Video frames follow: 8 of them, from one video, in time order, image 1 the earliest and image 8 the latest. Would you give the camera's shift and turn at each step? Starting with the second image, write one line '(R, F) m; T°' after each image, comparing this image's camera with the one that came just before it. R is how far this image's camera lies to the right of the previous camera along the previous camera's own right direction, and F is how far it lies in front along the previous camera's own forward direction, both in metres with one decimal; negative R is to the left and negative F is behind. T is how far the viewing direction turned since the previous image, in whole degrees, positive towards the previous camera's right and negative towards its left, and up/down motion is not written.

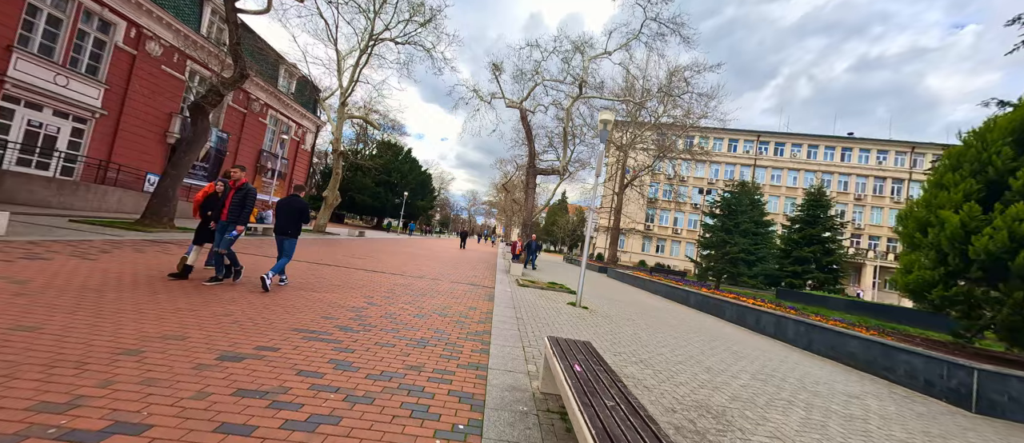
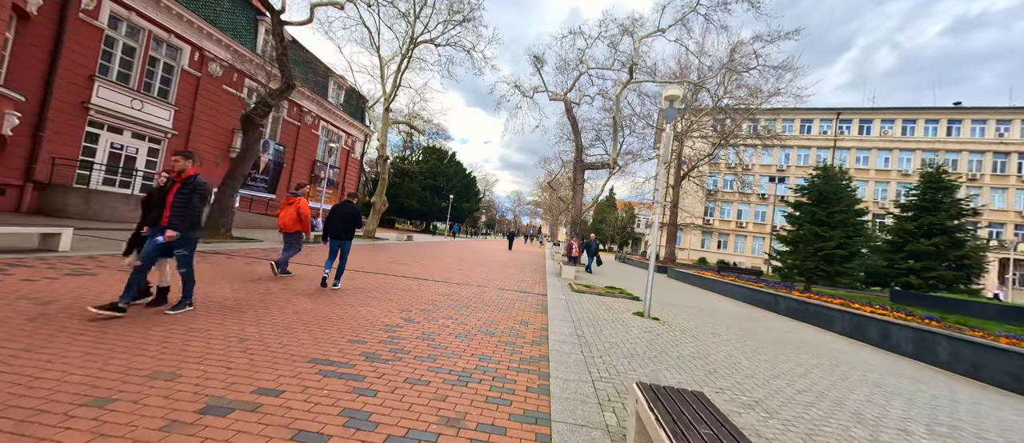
(-0.2, +1.1) m; -7°
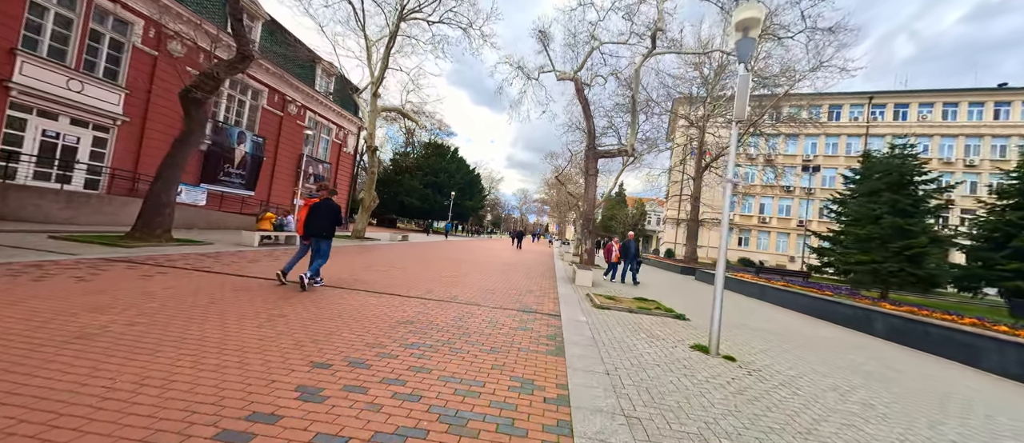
(+0.1, +2.5) m; -1°
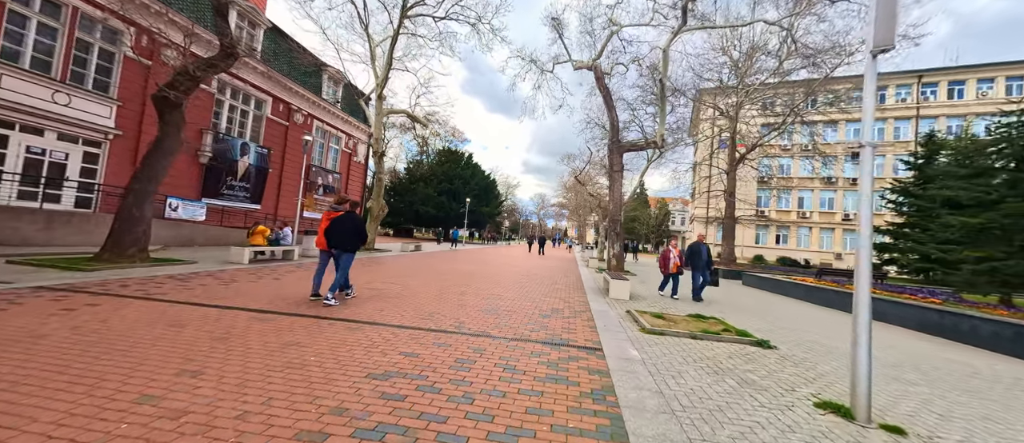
(0.0, +1.6) m; -3°
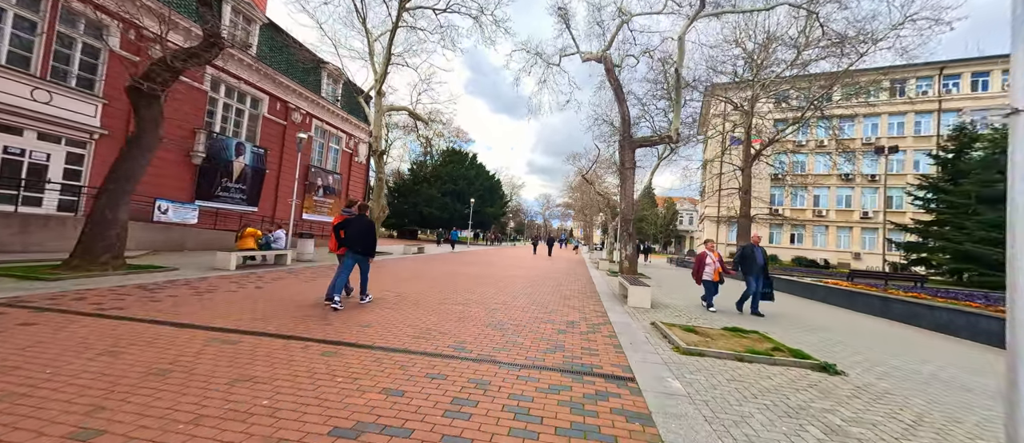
(-0.1, +0.9) m; -1°
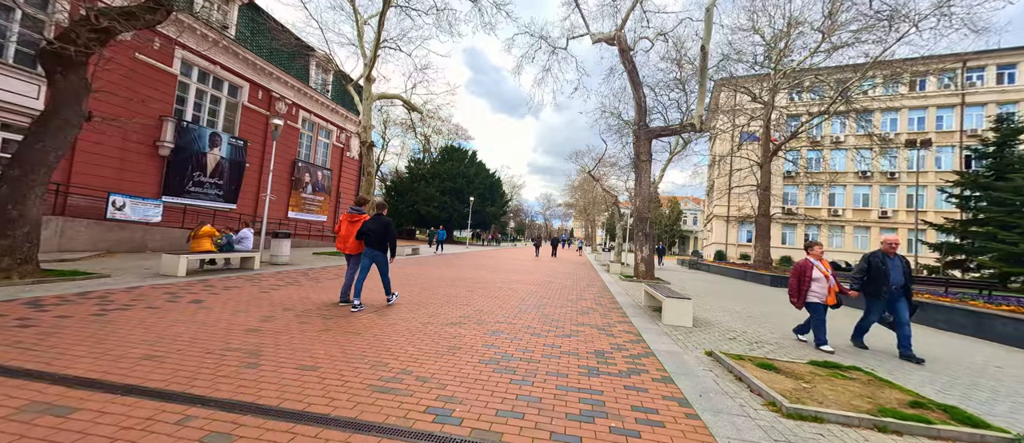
(-0.1, +1.6) m; 0°
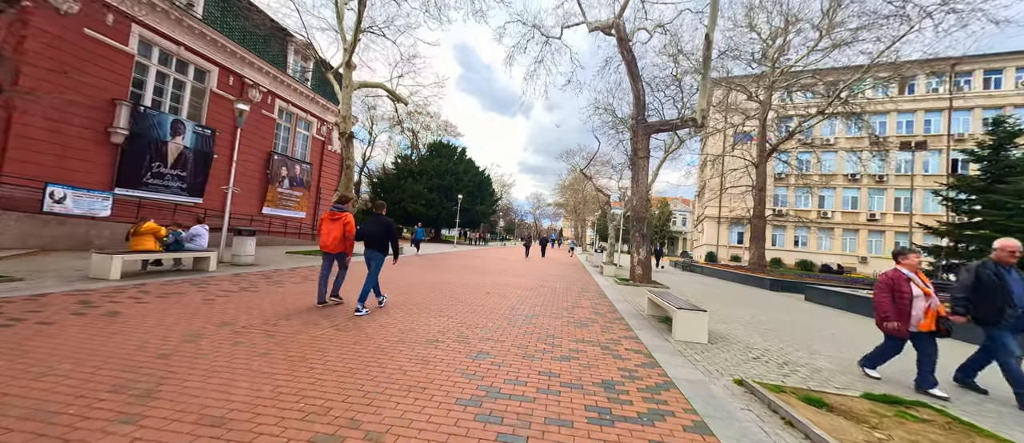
(0.0, +0.9) m; +2°
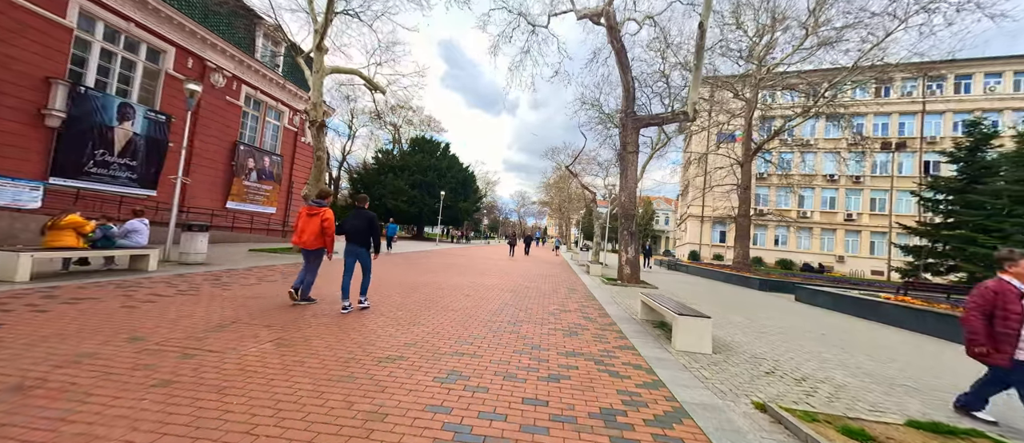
(+0.1, +0.7) m; +3°
